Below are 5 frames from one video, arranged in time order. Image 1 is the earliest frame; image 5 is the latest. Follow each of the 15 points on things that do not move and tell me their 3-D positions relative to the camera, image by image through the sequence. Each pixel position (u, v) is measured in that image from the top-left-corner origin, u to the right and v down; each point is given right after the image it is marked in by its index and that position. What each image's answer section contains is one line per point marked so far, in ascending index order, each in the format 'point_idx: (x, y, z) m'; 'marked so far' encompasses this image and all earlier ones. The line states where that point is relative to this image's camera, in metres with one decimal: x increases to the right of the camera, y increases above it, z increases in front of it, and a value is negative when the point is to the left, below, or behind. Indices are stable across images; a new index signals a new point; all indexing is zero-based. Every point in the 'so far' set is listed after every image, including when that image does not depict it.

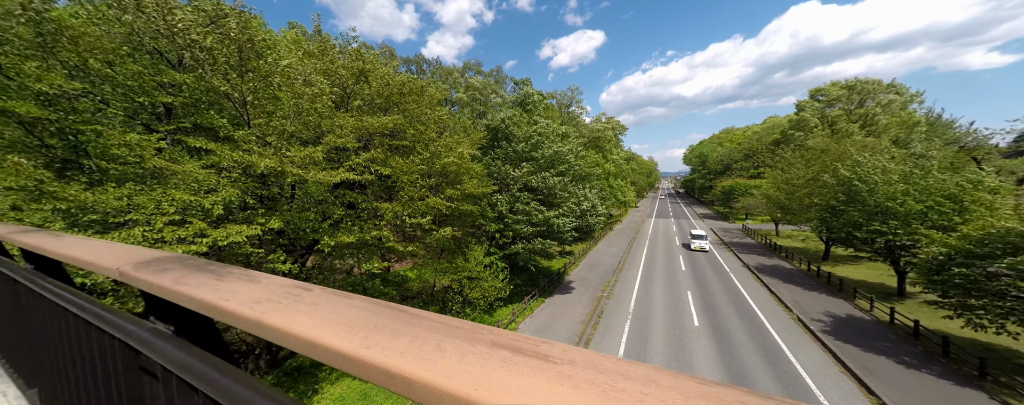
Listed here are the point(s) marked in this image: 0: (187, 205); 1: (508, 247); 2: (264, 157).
0: (-7.7, -0.1, +7.1) m
1: (-0.2, -2.3, +15.2) m
2: (-6.3, +1.2, +7.6) m
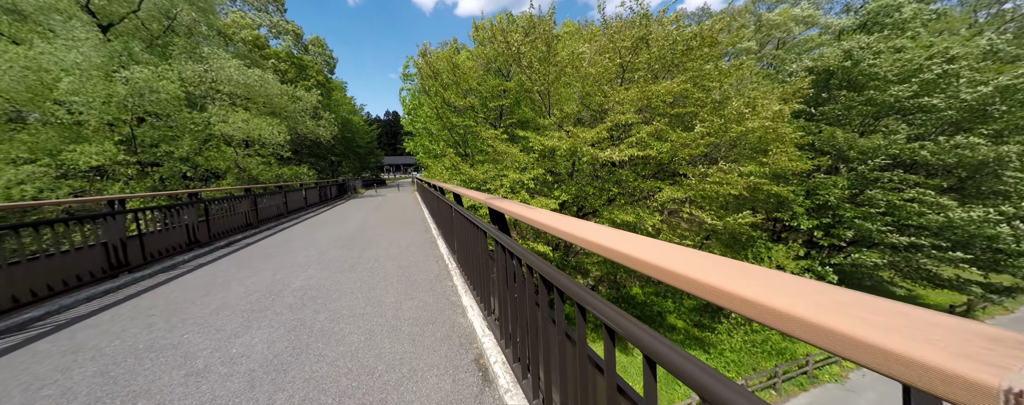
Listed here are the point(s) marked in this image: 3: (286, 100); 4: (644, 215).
0: (+0.2, +0.7, +9.7) m
1: (+11.2, -1.7, +10.2) m
2: (+1.6, +1.9, +8.9) m
3: (-13.2, +6.0, +17.3) m
4: (+4.0, -0.4, +8.8) m
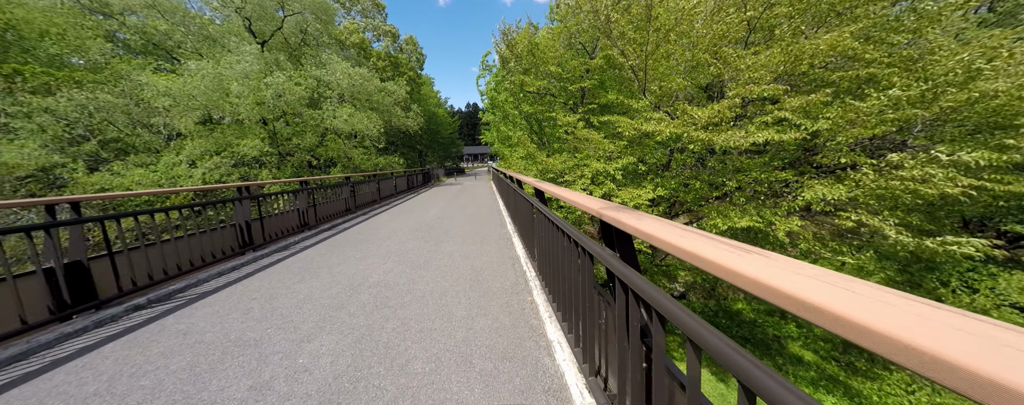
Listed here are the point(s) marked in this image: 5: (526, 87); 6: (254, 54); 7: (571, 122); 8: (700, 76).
0: (+2.6, +0.9, +8.6) m
1: (+13.4, -1.8, +6.5) m
2: (+3.8, +2.0, +7.4) m
3: (-8.3, +6.9, +19.0) m
4: (+6.1, -0.3, +6.9) m
5: (+0.7, +4.5, +11.6) m
6: (-12.7, +7.4, +14.7) m
7: (+1.9, +2.5, +9.0) m
8: (+5.1, +3.4, +7.9) m
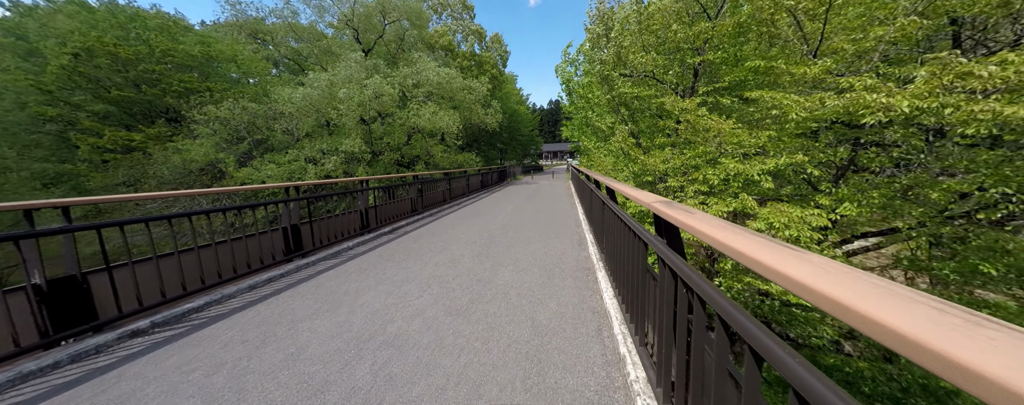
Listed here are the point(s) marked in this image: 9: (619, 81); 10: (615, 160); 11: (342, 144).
0: (+4.5, +0.6, +6.2) m
1: (+14.2, -2.6, +1.4) m
2: (+5.4, +1.6, +4.7) m
3: (-3.0, +7.0, +19.0) m
4: (+7.3, -0.8, +3.6) m
5: (+3.6, +4.3, +9.5) m
6: (-8.5, +7.7, +15.9) m
7: (+3.9, +2.2, +6.8) m
8: (+6.8, +3.0, +4.8) m
9: (+3.6, +4.1, +10.1) m
10: (+3.4, +1.4, +9.7) m
11: (-7.9, +2.7, +13.6) m
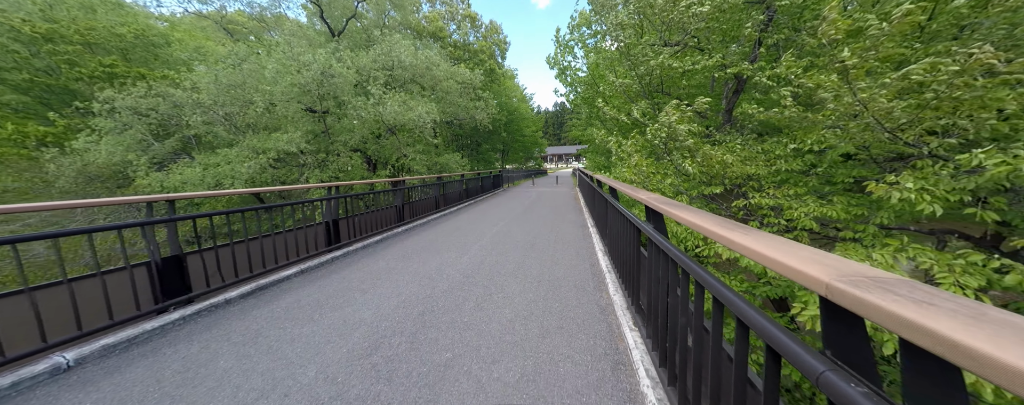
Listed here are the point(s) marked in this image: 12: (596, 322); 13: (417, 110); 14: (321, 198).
0: (+4.1, +0.1, +3.0) m
1: (+13.7, -3.1, -1.9) m
2: (+4.9, +1.2, +1.6) m
3: (-3.3, +6.5, +16.0) m
4: (+6.8, -1.2, +0.4) m
5: (+3.2, +3.8, +6.4) m
6: (-8.8, +7.2, +13.0) m
7: (+3.5, +1.8, +3.6) m
8: (+6.4, +2.5, +1.7) m
9: (+3.2, +3.5, +7.0) m
10: (+3.0, +0.9, +6.6) m
11: (-8.2, +2.2, +10.7) m
12: (+0.7, -1.3, +2.6) m
13: (-4.2, +4.0, +12.8) m
14: (-3.4, 0.0, +4.9) m
